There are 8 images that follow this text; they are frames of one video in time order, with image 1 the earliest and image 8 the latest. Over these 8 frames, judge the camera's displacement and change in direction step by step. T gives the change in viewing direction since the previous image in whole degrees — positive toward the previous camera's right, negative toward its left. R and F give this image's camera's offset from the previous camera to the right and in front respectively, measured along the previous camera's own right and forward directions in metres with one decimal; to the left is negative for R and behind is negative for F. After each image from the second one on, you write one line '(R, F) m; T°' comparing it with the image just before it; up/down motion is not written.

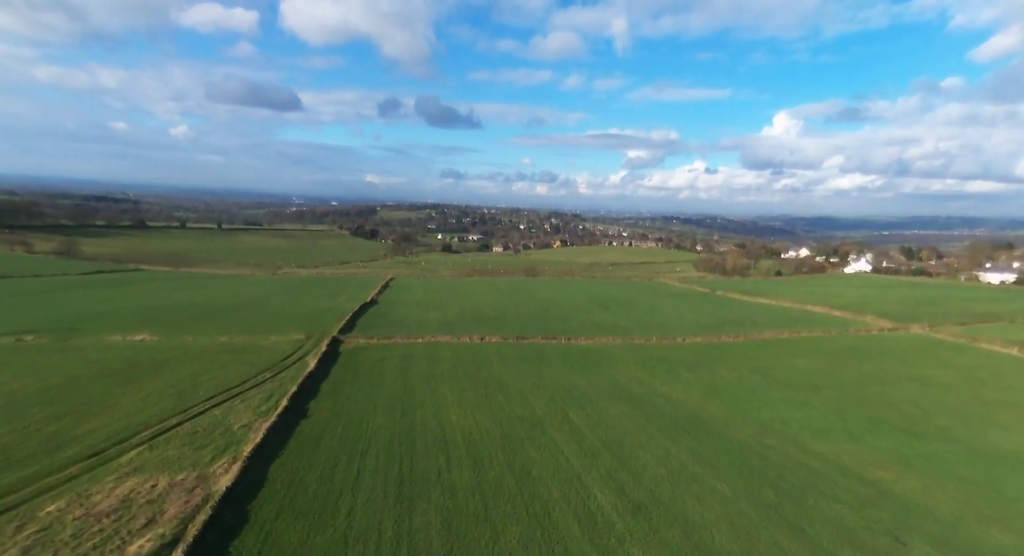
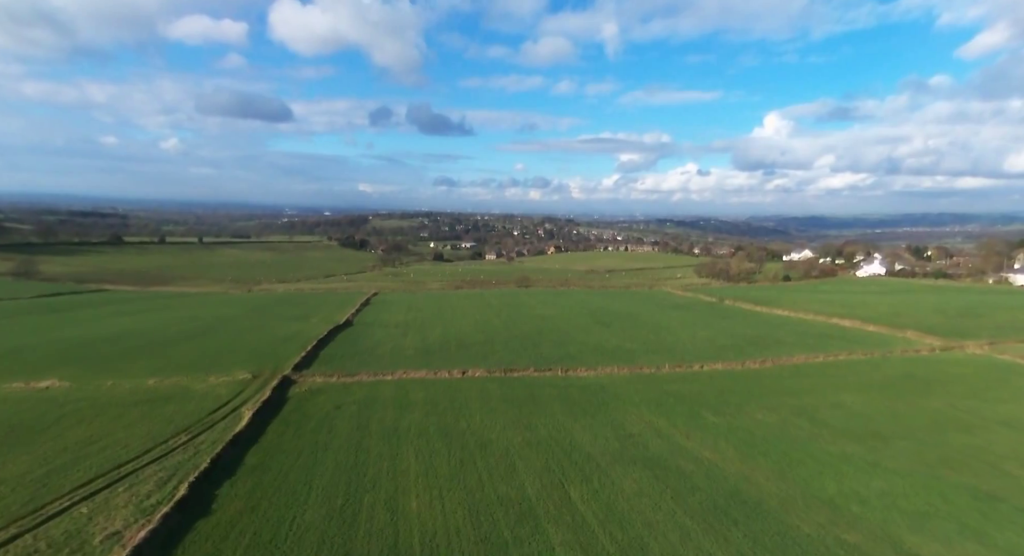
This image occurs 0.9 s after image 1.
(+0.5, +4.2) m; +1°
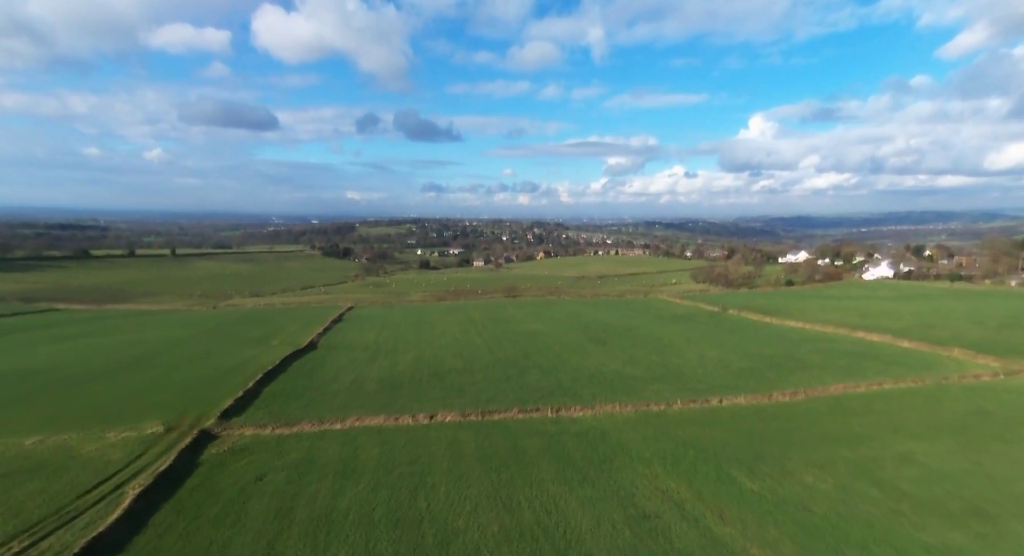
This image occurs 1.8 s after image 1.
(+0.5, +4.2) m; +1°
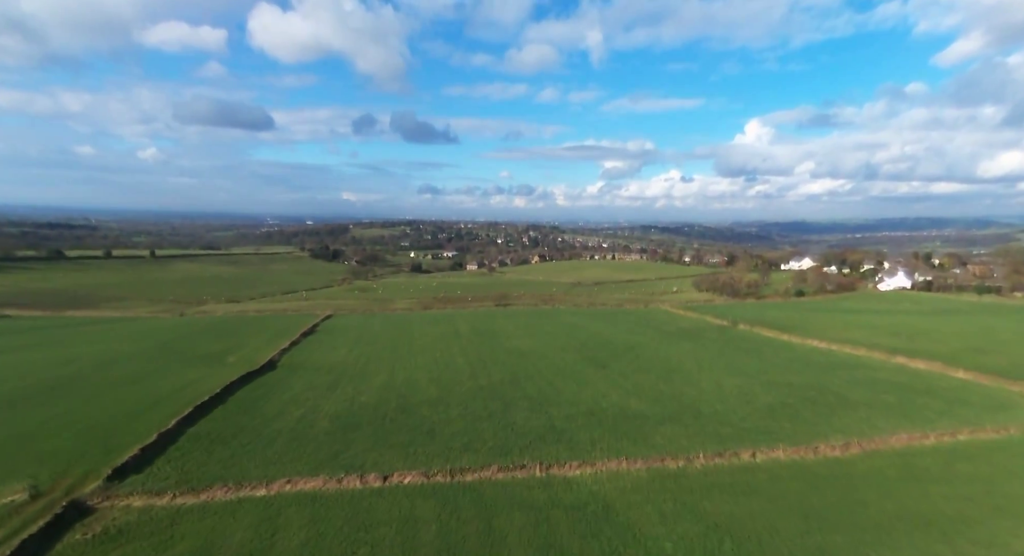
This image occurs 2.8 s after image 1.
(+0.5, +4.1) m; +1°
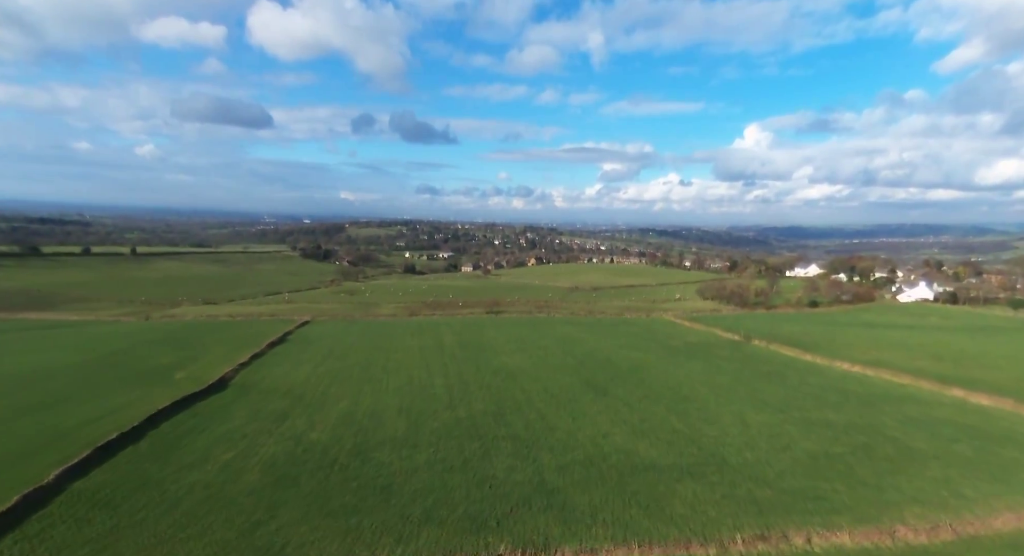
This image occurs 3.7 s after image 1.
(+0.5, +4.0) m; 0°
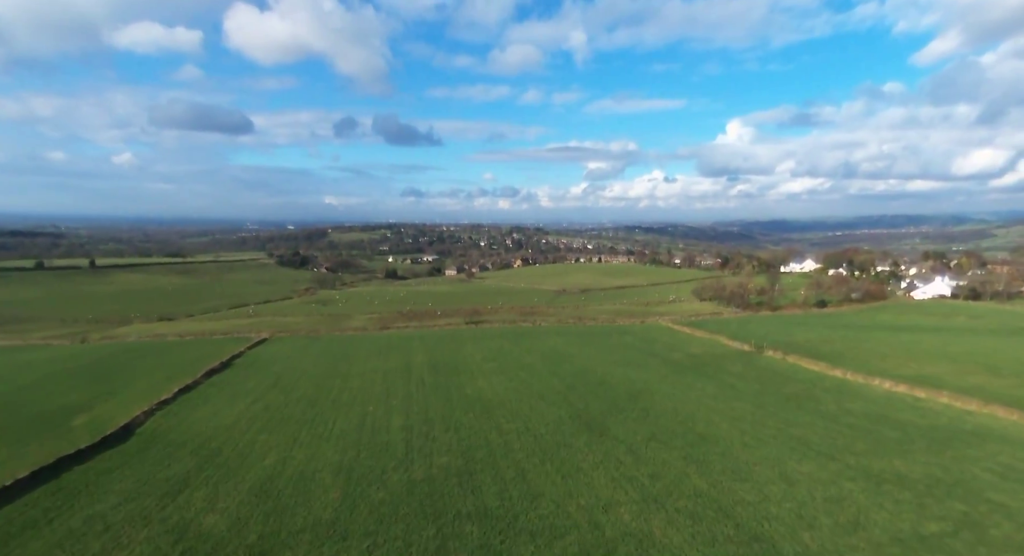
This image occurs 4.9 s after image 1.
(+0.7, +5.0) m; +1°
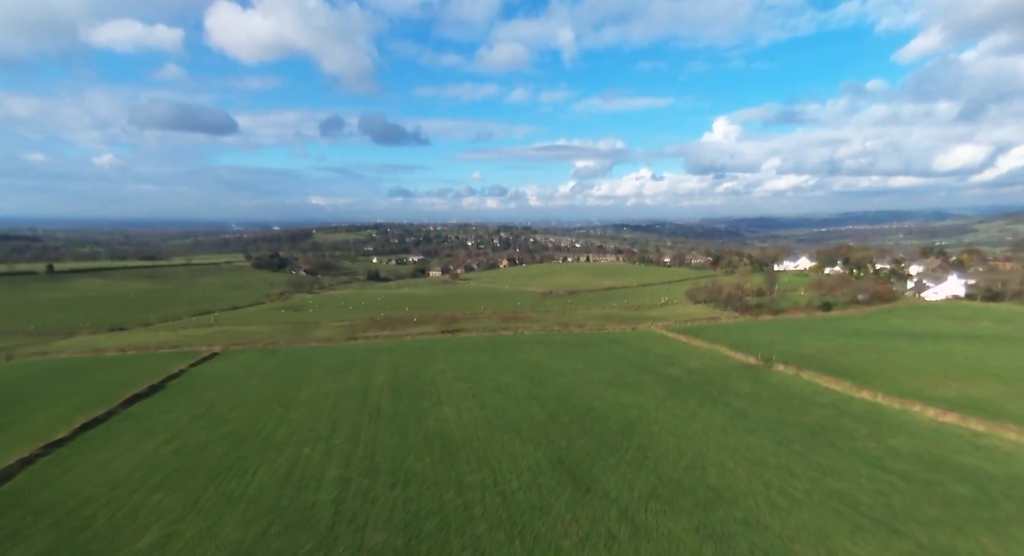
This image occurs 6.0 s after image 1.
(+0.9, +4.3) m; +1°
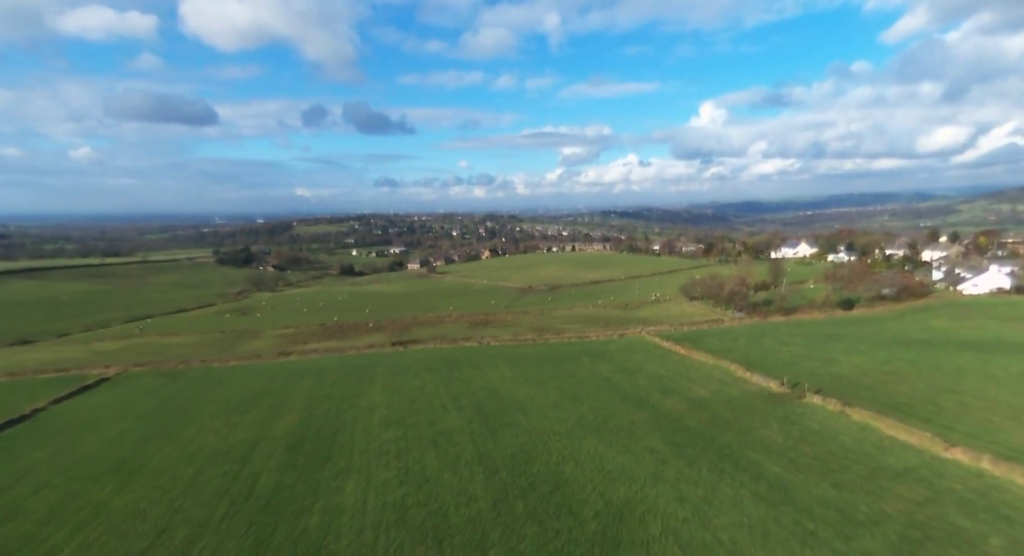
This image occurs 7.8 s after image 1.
(+2.0, +7.6) m; +1°
